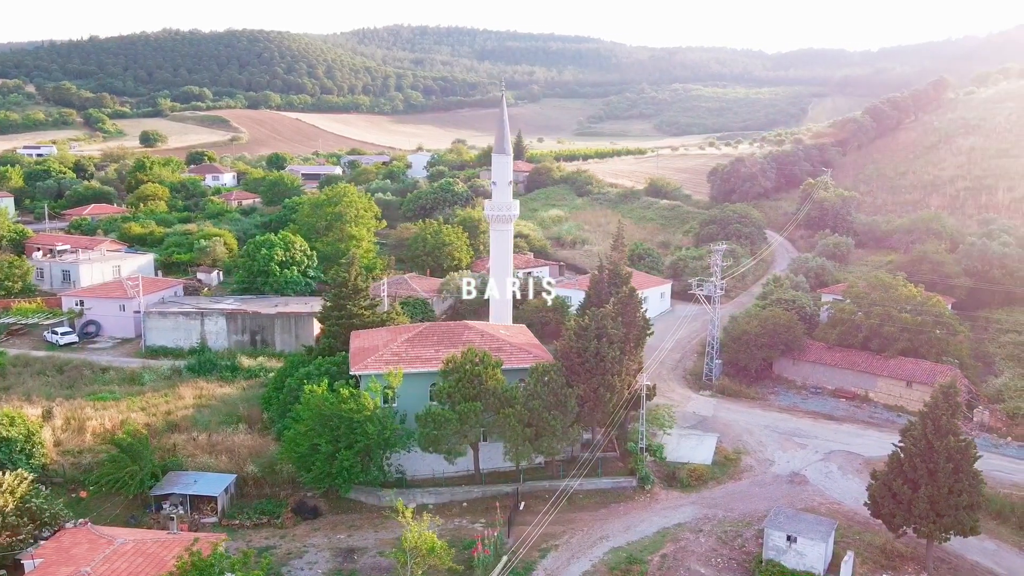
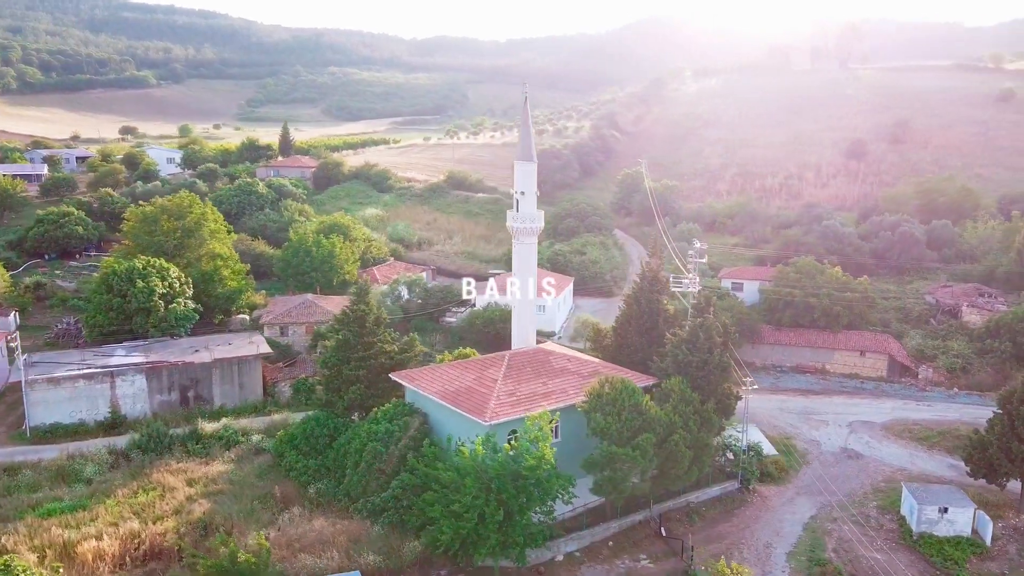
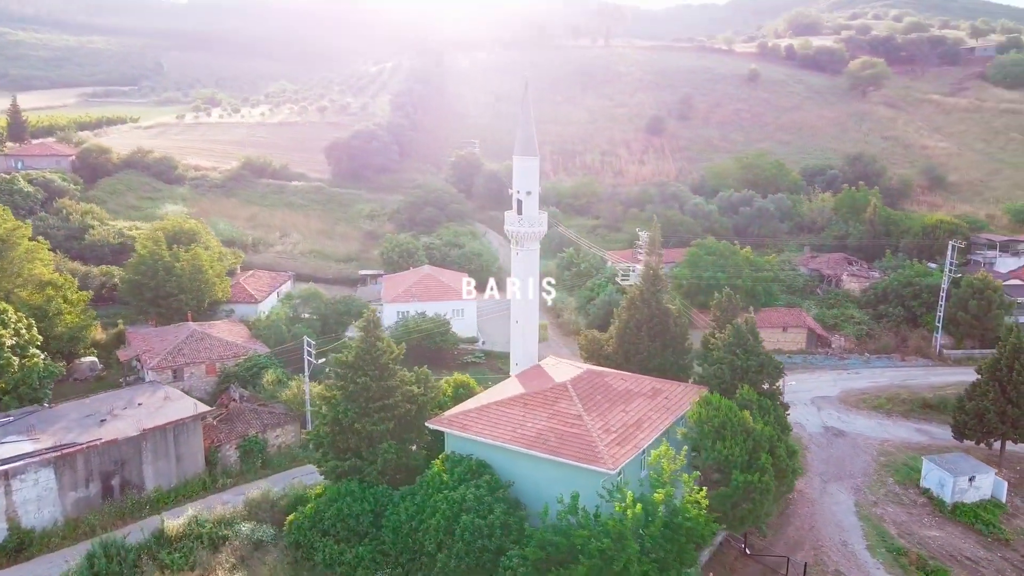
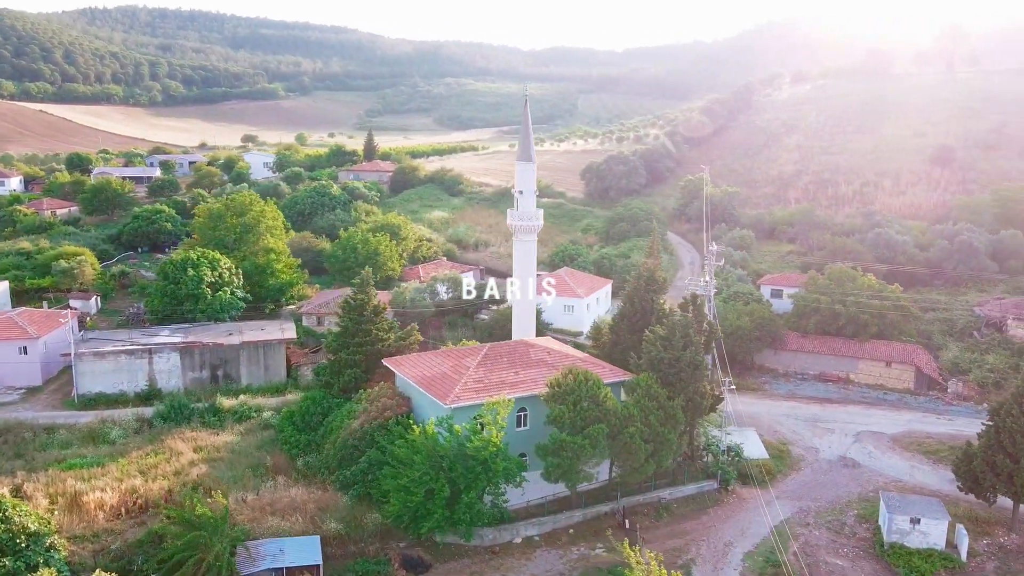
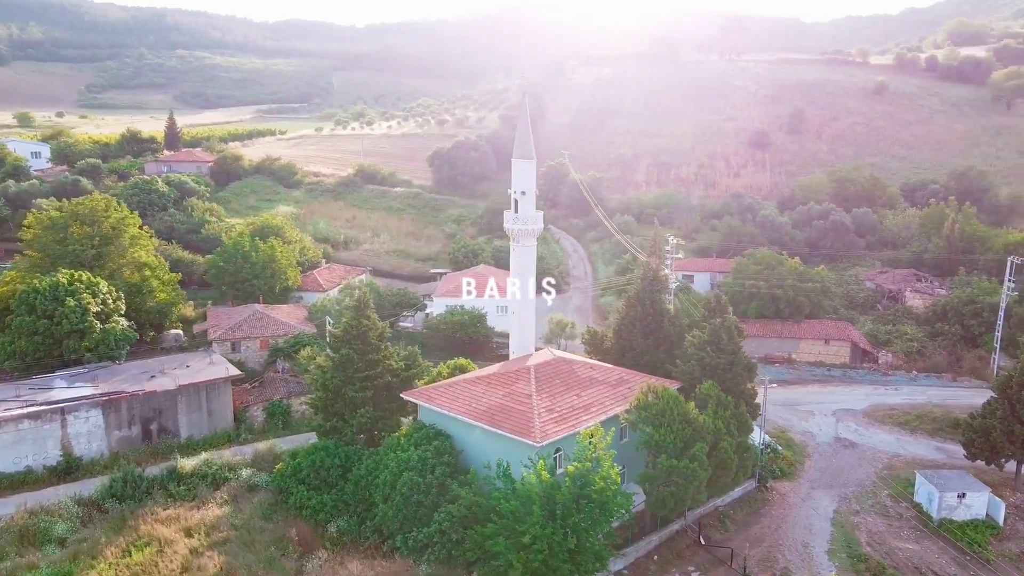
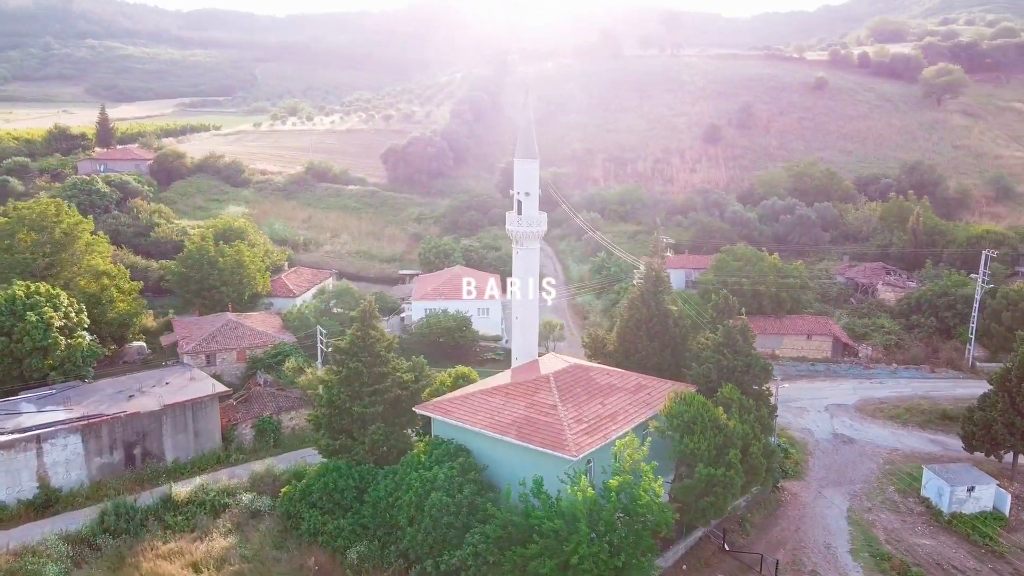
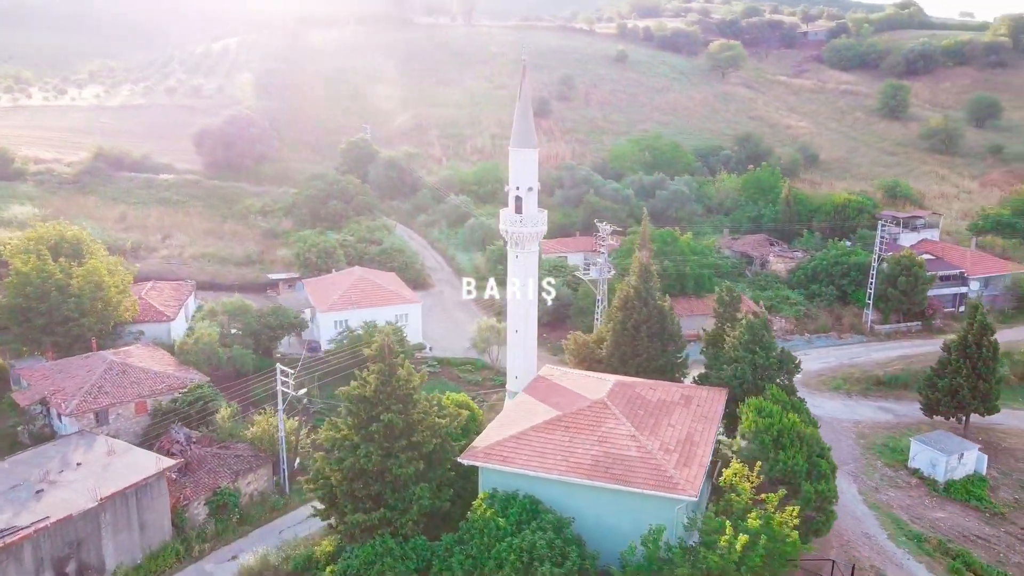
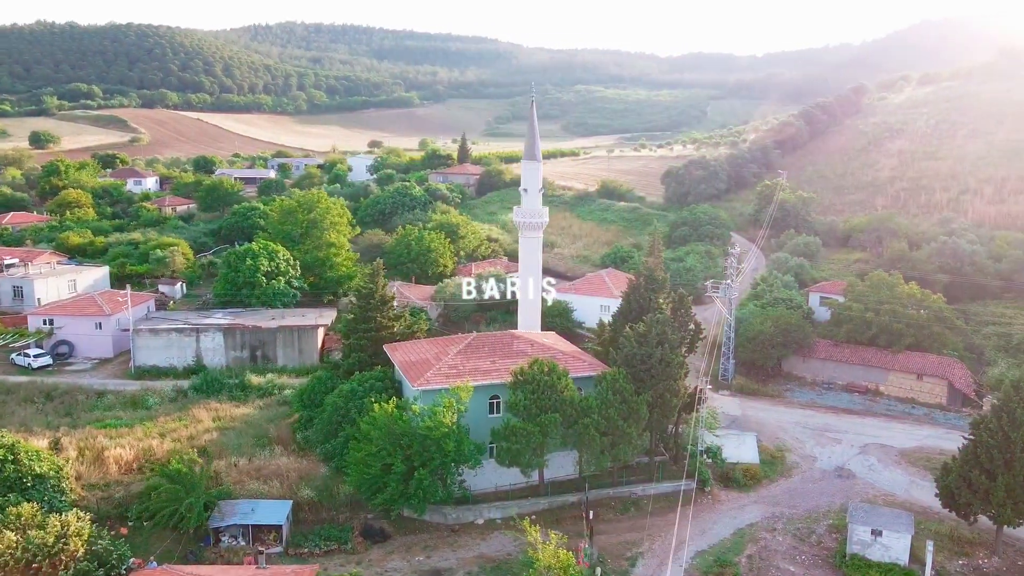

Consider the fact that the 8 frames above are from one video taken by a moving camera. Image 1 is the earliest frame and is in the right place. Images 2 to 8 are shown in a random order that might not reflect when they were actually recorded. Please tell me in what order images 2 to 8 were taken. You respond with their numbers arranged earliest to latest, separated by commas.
8, 4, 2, 5, 6, 3, 7
